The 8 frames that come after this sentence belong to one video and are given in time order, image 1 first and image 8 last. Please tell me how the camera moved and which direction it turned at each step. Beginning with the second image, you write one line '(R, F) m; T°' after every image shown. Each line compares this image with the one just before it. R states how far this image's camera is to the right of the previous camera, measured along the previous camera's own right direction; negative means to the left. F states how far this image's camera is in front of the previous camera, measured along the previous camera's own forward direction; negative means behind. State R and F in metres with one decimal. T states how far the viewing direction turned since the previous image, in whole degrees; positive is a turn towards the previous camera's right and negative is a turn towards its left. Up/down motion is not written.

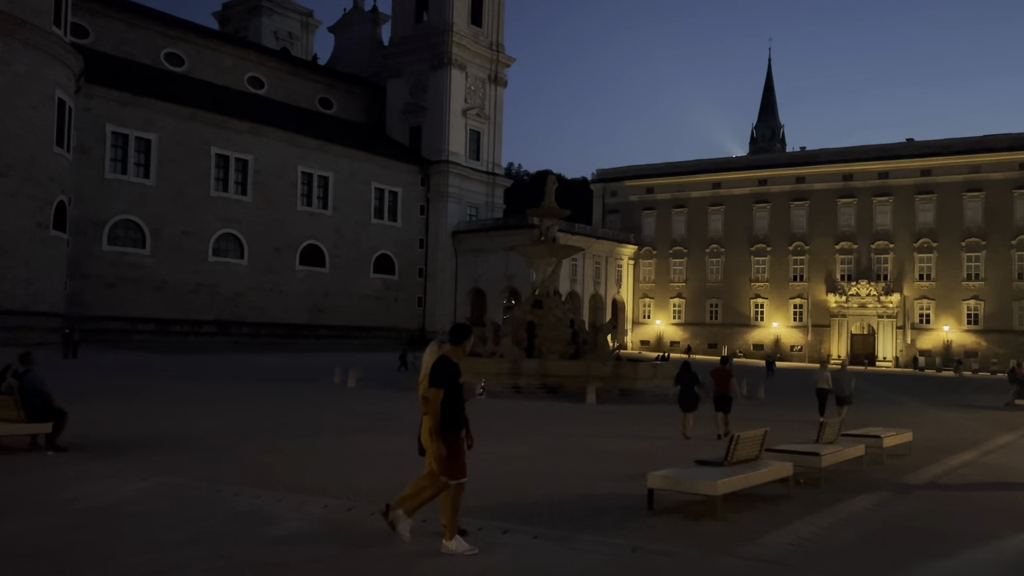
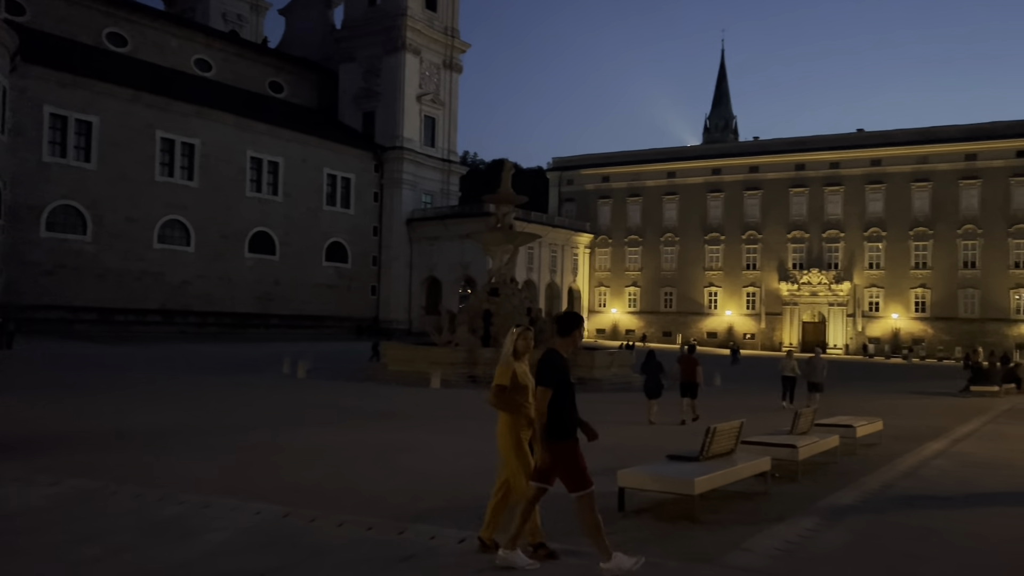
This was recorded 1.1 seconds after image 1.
(0.0, +0.6) m; +3°
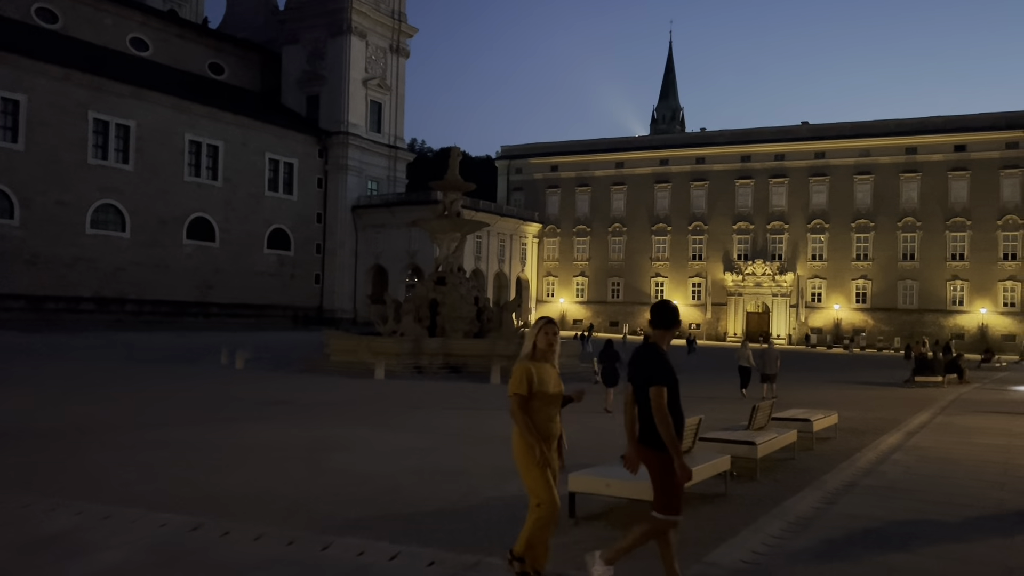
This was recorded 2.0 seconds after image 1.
(0.0, +0.5) m; +4°
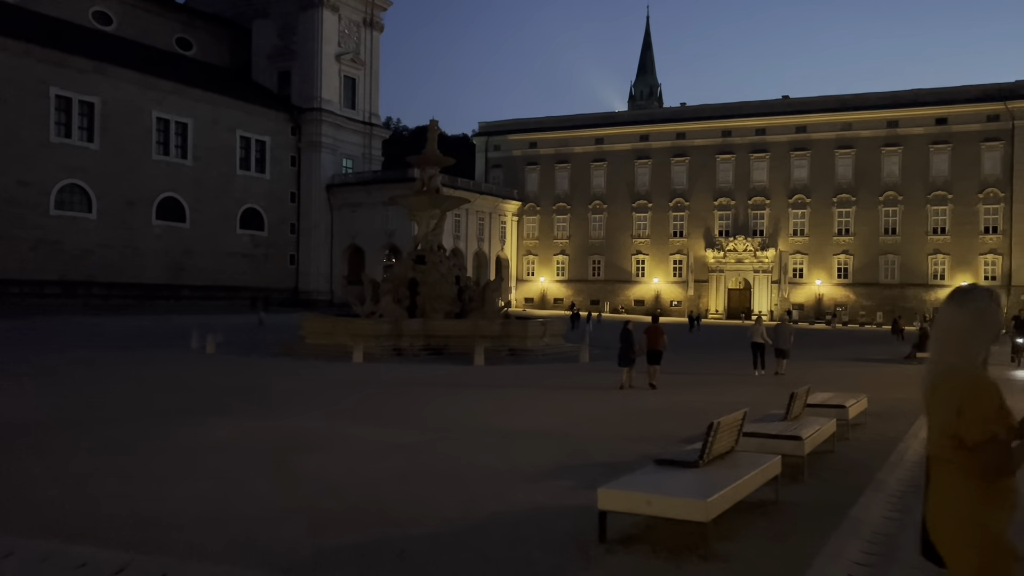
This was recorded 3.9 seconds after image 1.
(-0.2, +1.1) m; +2°
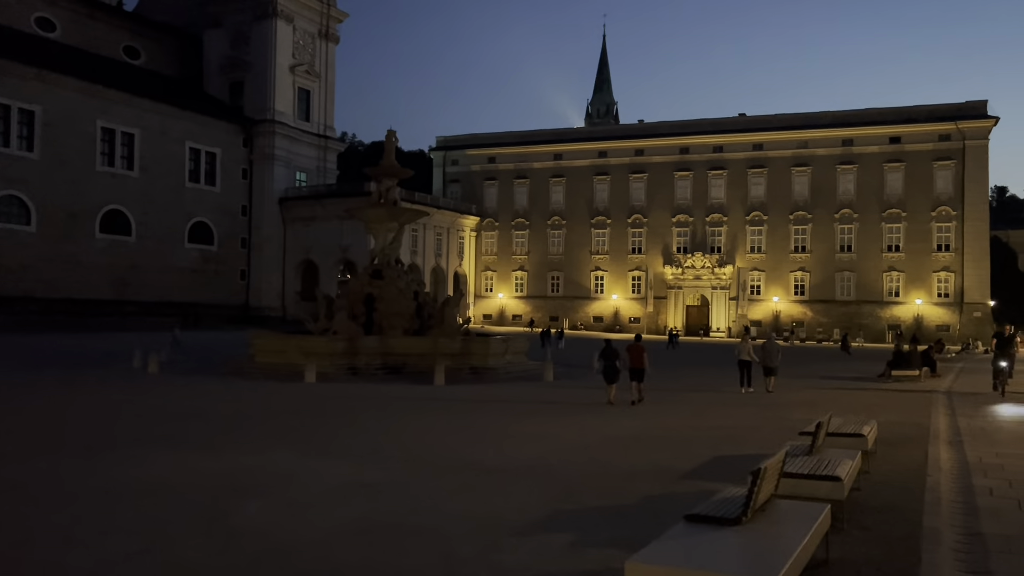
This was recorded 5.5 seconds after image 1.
(-0.2, +1.0) m; +3°
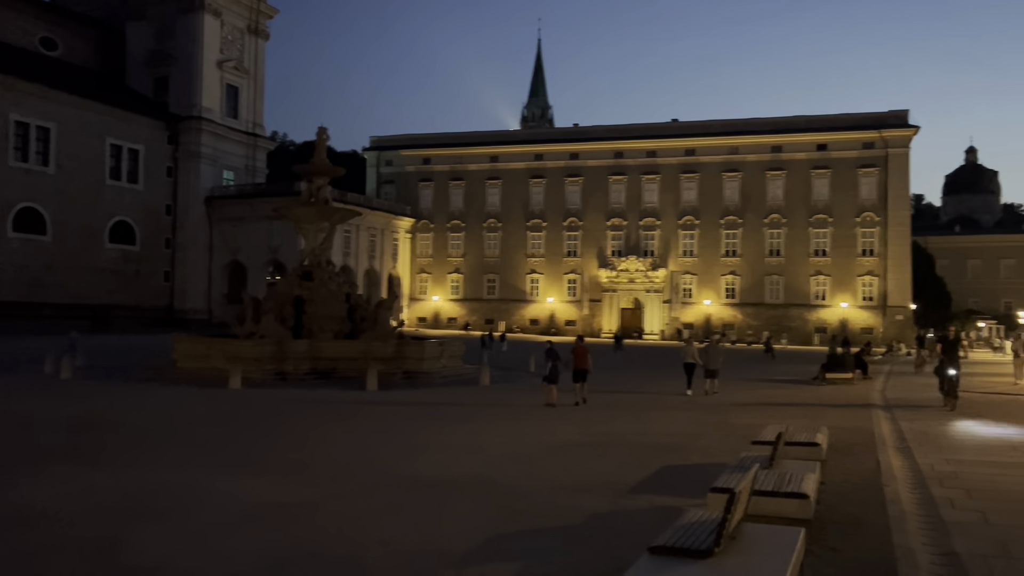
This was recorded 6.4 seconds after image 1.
(0.0, +0.5) m; +4°
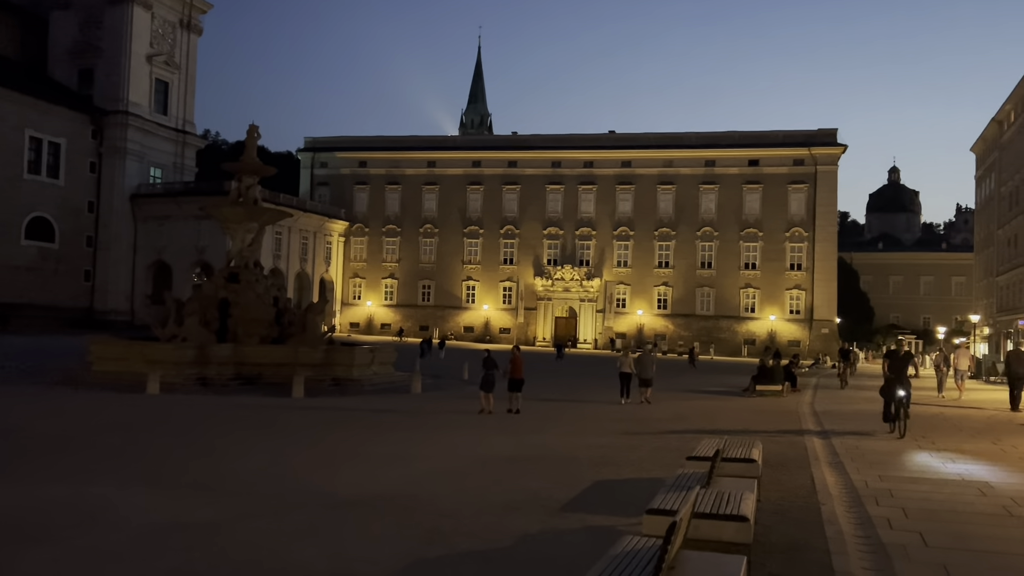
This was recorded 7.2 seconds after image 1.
(0.0, +0.3) m; +4°
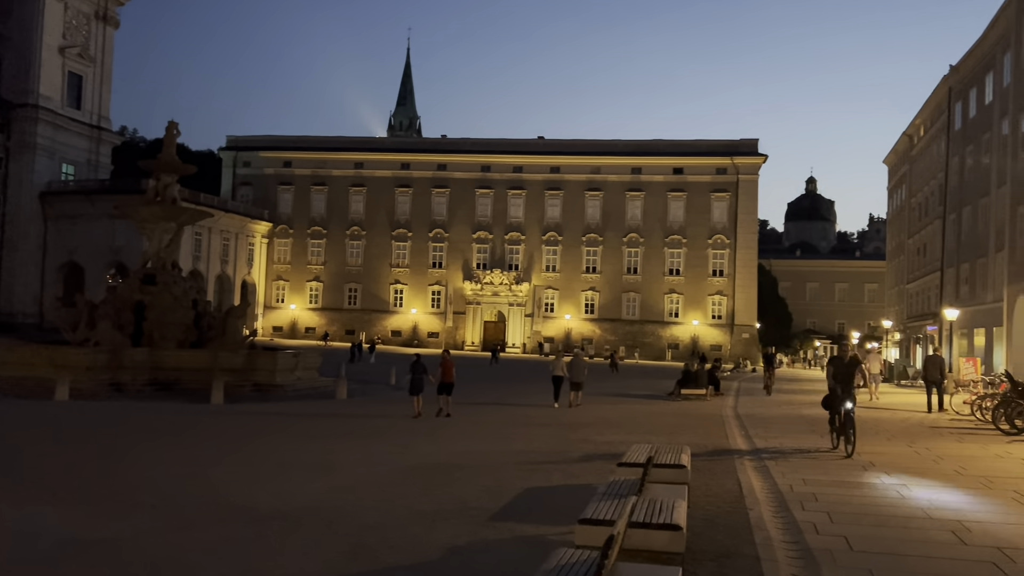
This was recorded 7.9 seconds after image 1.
(0.0, +0.1) m; +5°
